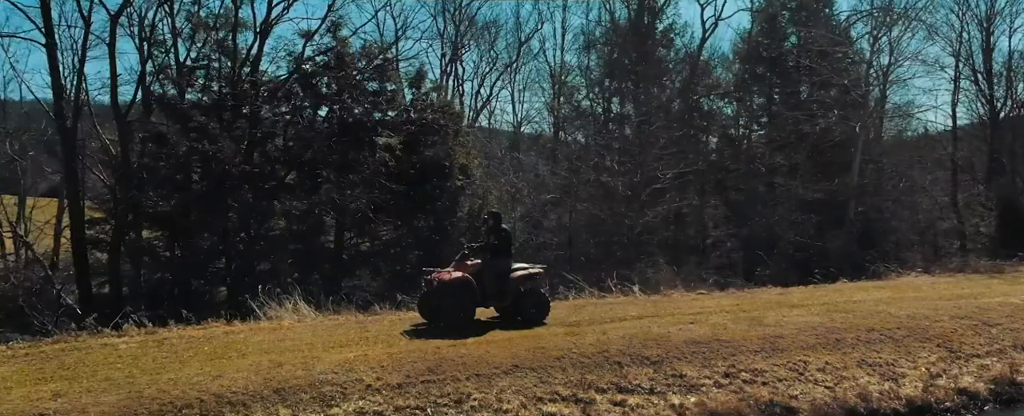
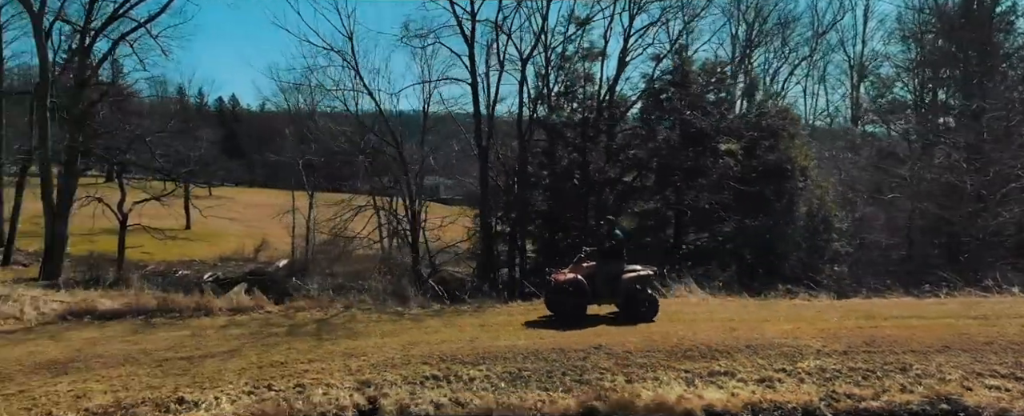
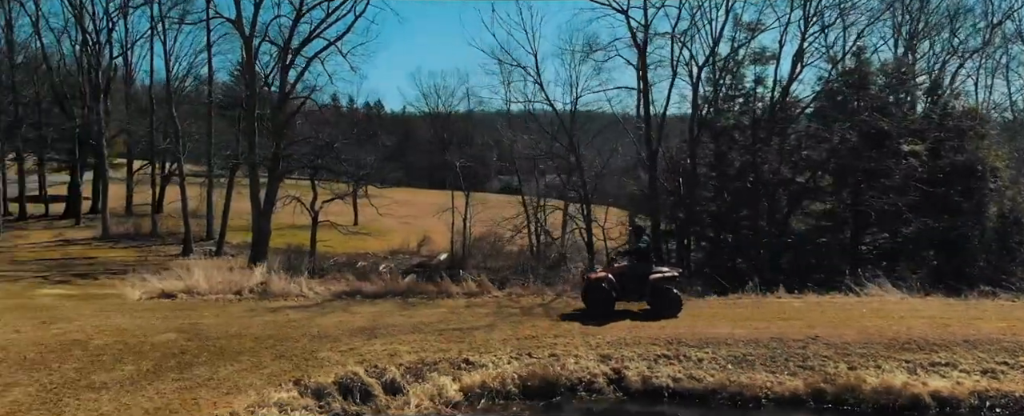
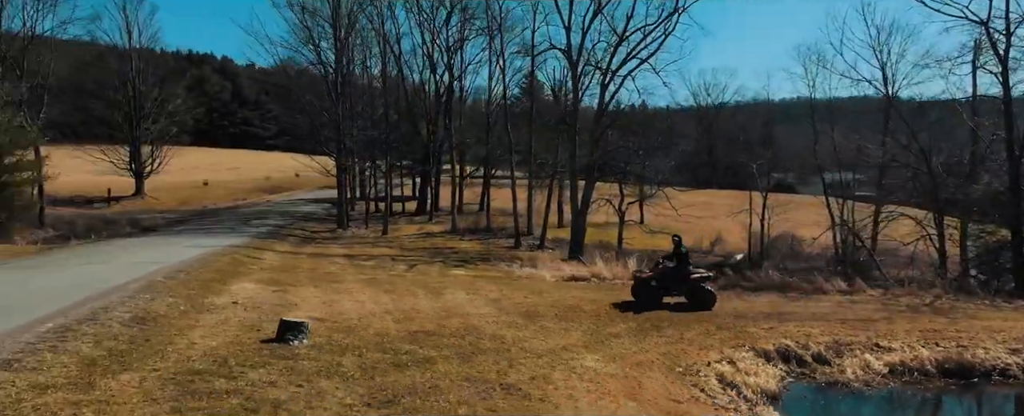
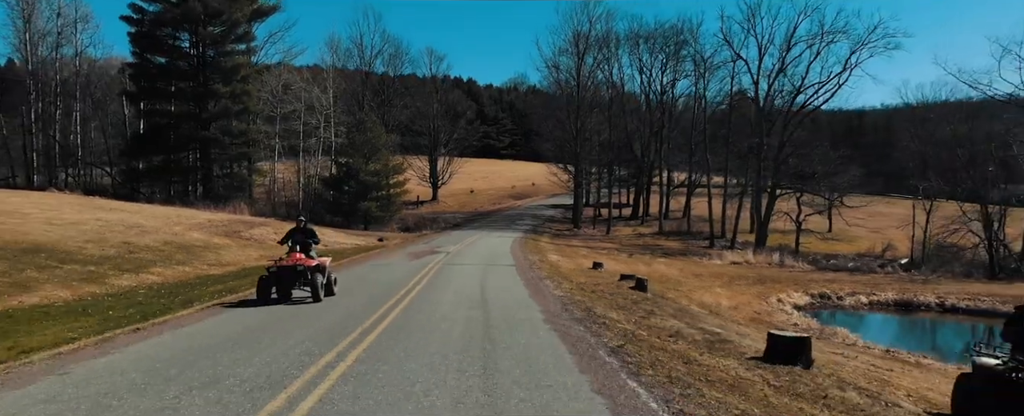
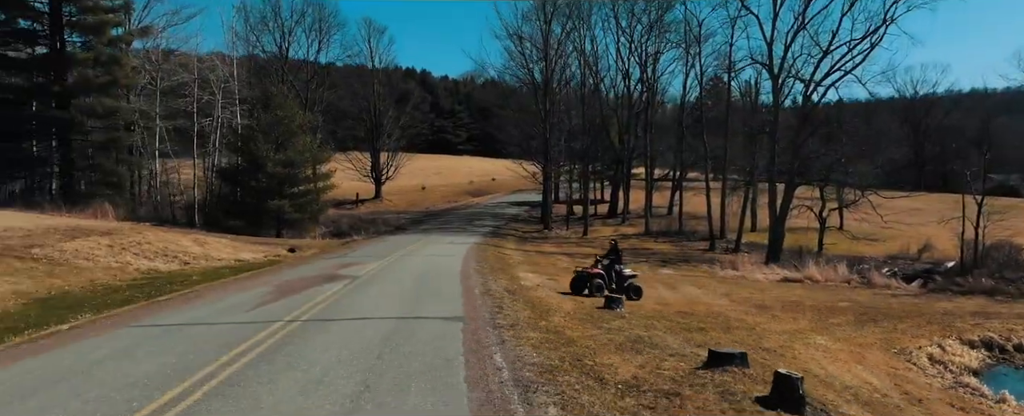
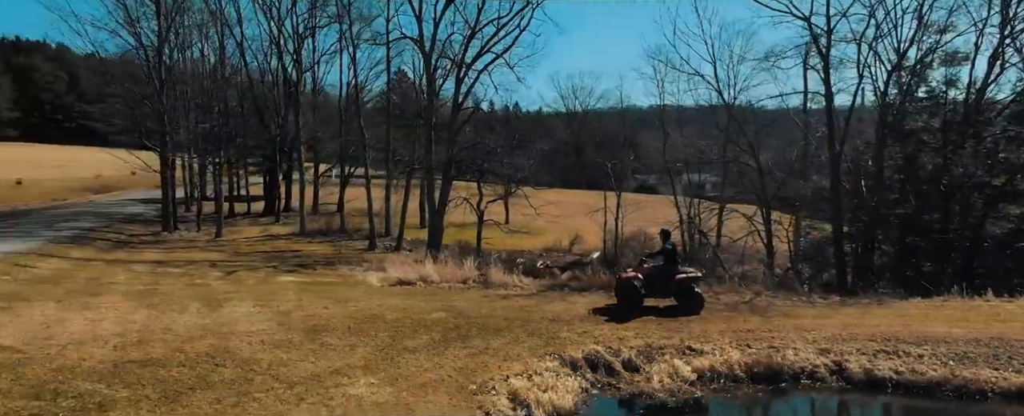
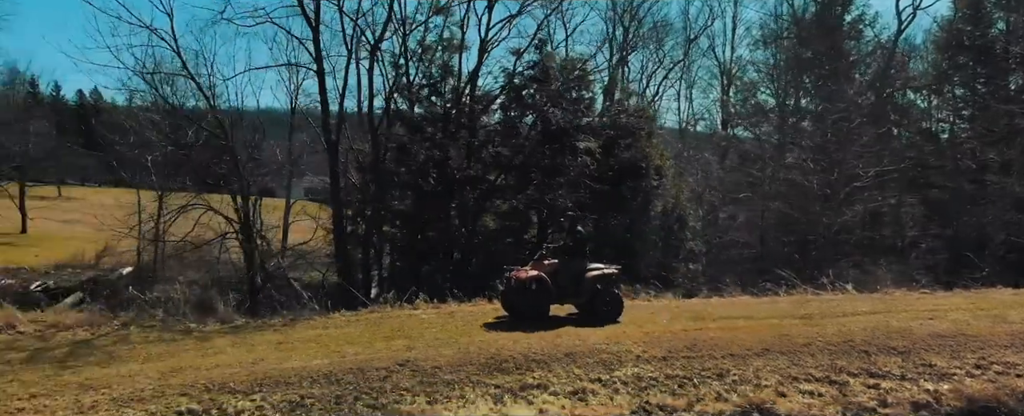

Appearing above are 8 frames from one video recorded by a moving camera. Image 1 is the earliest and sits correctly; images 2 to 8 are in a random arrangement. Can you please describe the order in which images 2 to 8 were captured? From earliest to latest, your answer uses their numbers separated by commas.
8, 2, 3, 7, 4, 6, 5
